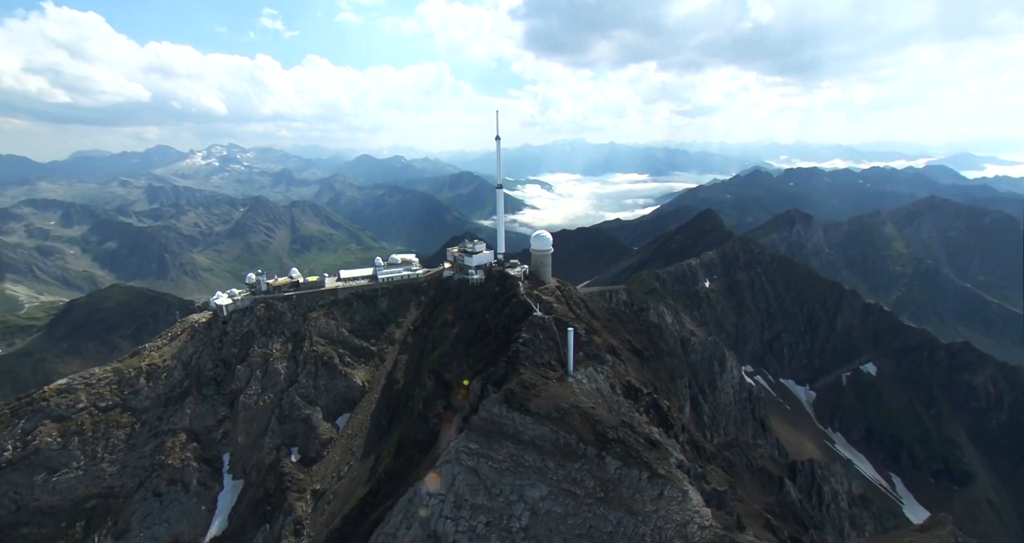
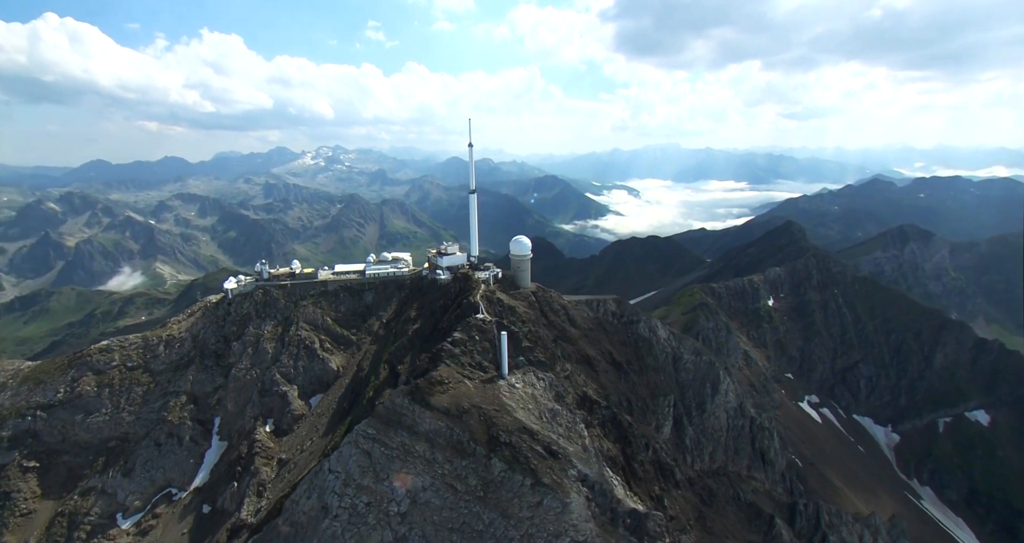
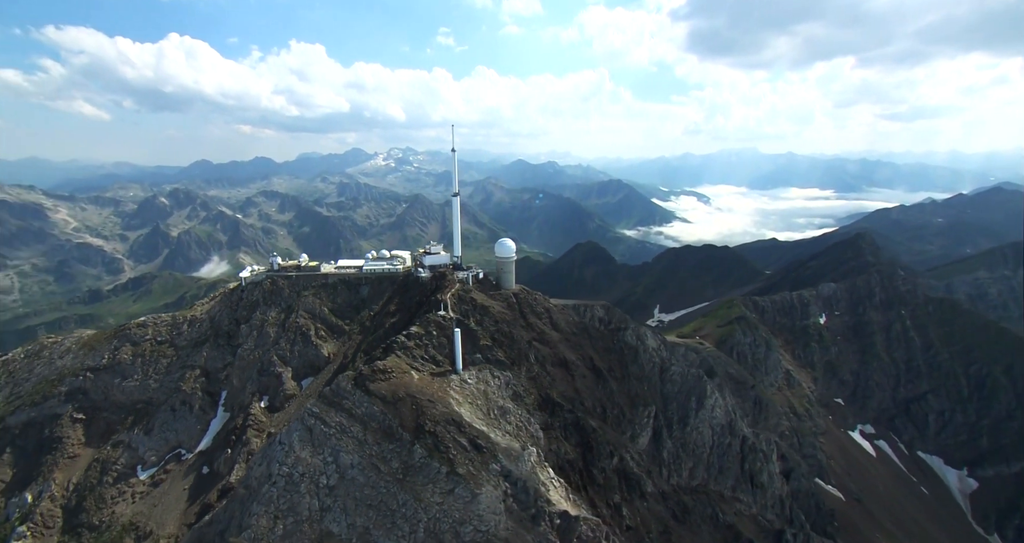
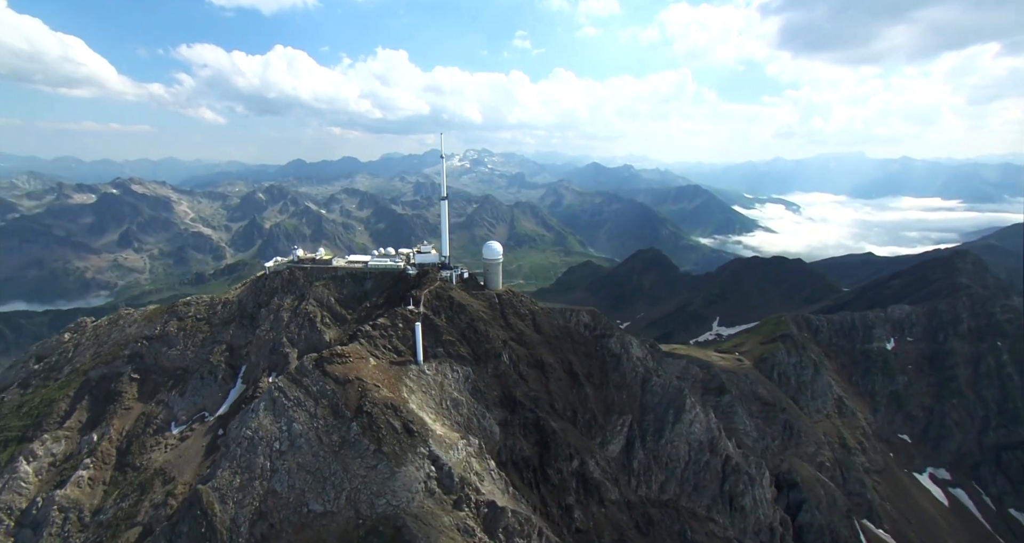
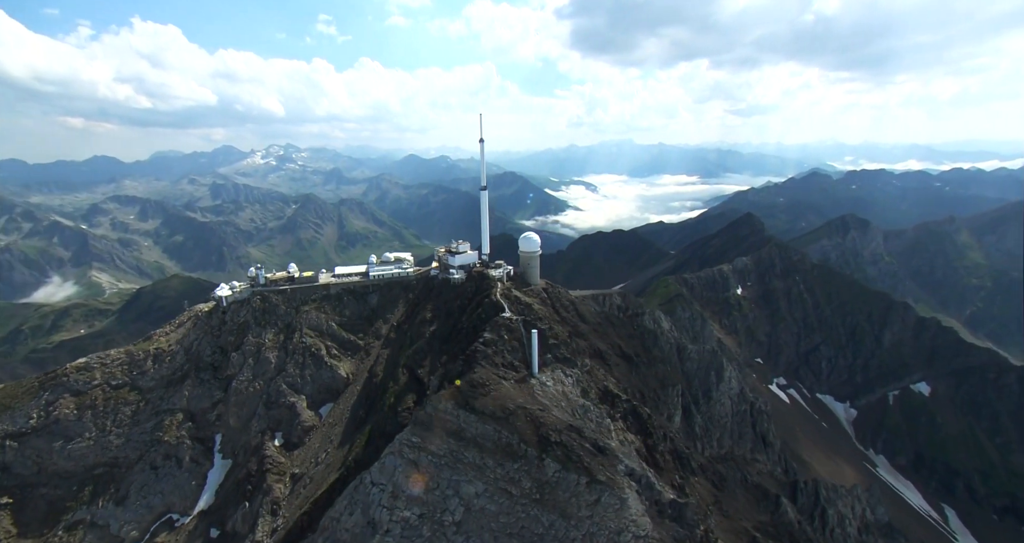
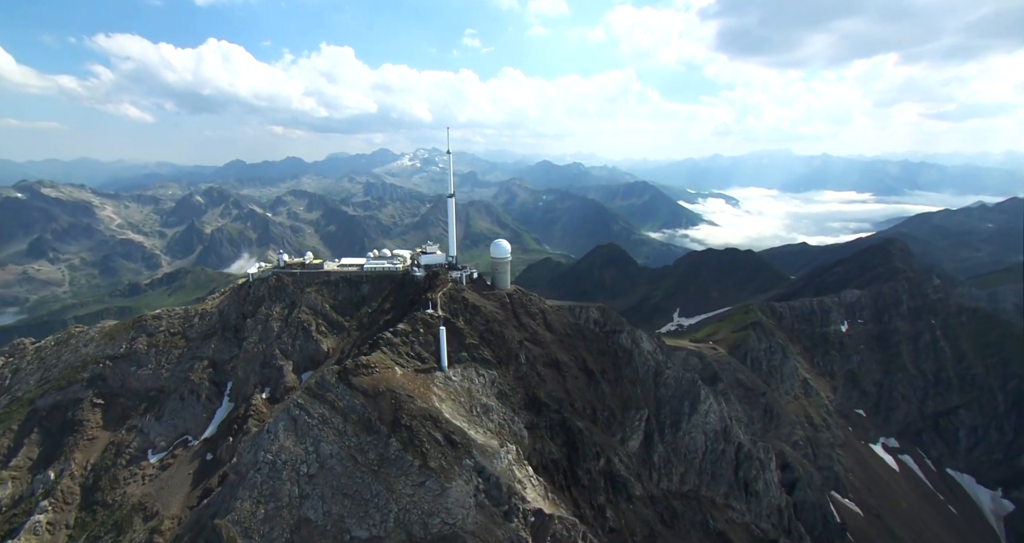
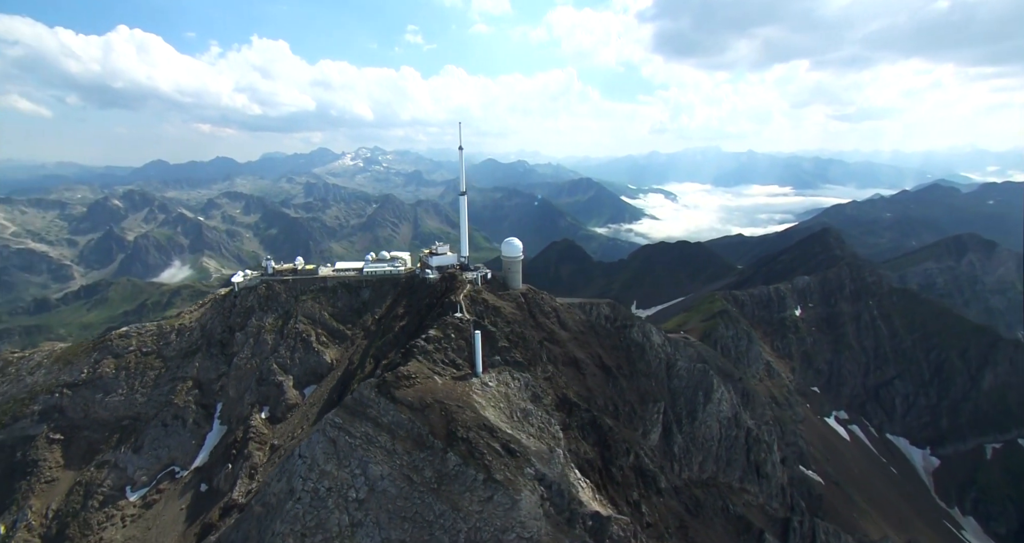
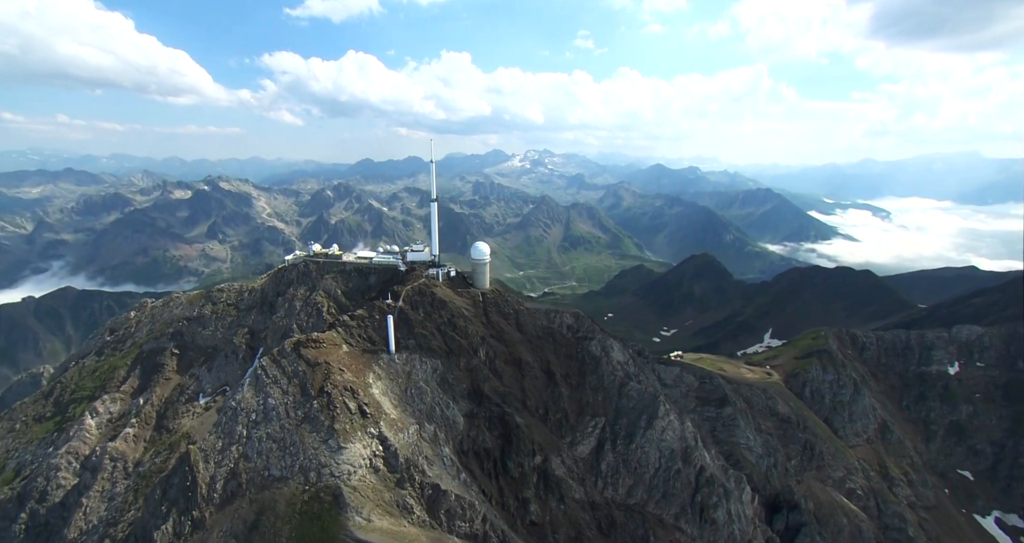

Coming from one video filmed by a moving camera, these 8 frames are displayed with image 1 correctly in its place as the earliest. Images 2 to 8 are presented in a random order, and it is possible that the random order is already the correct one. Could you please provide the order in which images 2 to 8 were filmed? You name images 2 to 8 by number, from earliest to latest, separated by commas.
5, 2, 7, 3, 6, 4, 8
